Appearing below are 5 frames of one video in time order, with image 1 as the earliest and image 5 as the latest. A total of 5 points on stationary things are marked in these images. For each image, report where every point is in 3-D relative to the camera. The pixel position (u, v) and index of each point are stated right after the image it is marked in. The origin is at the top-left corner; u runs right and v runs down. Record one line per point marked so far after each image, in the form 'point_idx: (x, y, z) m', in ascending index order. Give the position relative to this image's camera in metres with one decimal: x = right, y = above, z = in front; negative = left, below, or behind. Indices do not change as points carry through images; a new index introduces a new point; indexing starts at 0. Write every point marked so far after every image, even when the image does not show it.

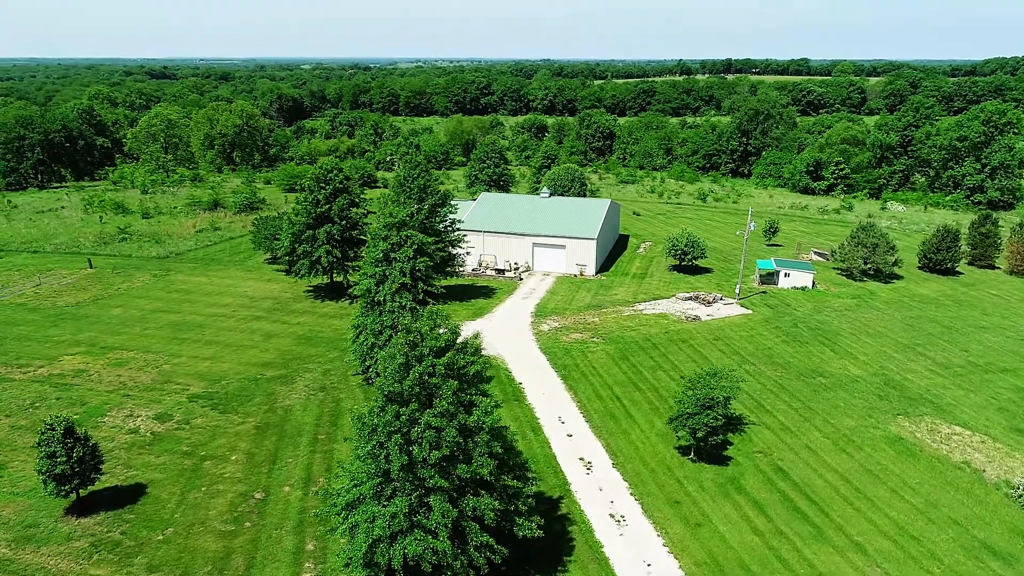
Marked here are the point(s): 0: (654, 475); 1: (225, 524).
0: (+4.4, -5.8, +19.2) m
1: (-7.4, -6.1, +16.0) m
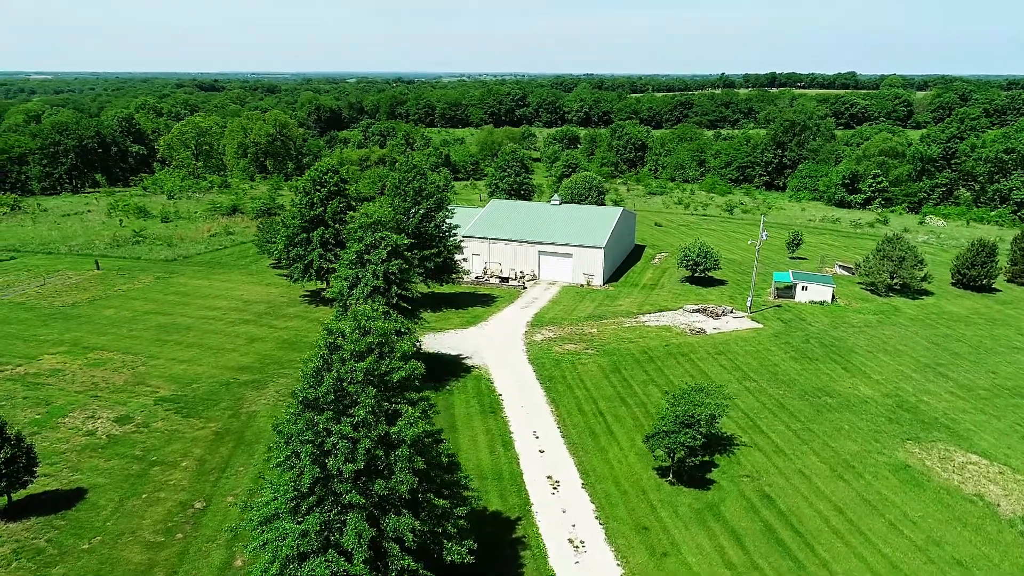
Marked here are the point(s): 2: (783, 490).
0: (+3.2, -6.0, +17.8) m
1: (-8.7, -6.1, +15.2) m
2: (+8.1, -6.1, +18.7) m
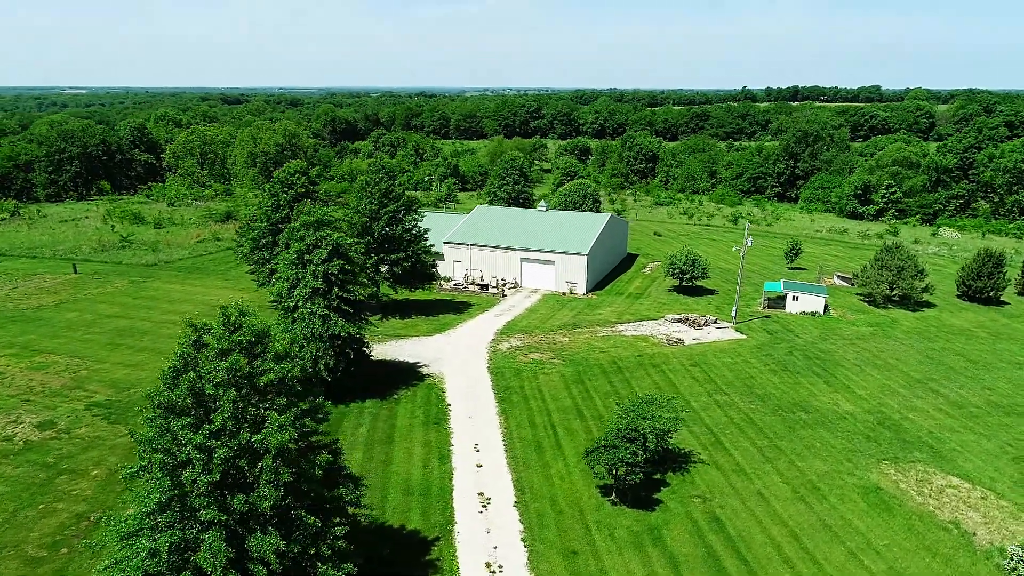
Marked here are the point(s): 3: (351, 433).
0: (+1.2, -6.1, +16.4) m
1: (-10.8, -6.0, +14.2) m
2: (+6.2, -6.2, +17.1) m
3: (-5.2, -4.7, +19.9) m
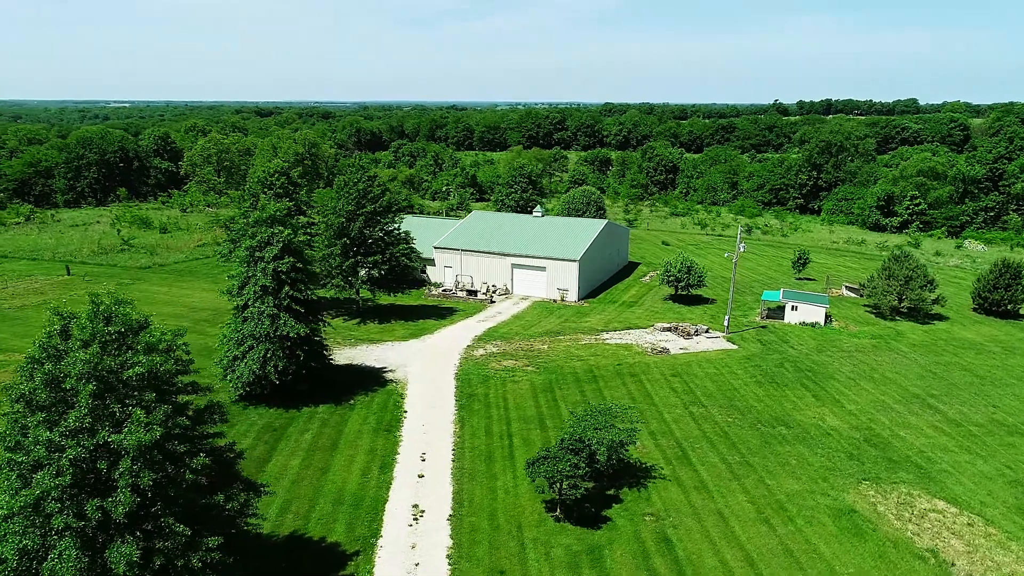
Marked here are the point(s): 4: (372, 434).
0: (-0.5, -6.1, +15.2) m
1: (-12.6, -5.8, +13.5) m
2: (+4.5, -6.3, +15.8) m
3: (-6.7, -4.6, +19.0) m
4: (-4.5, -4.6, +19.8) m
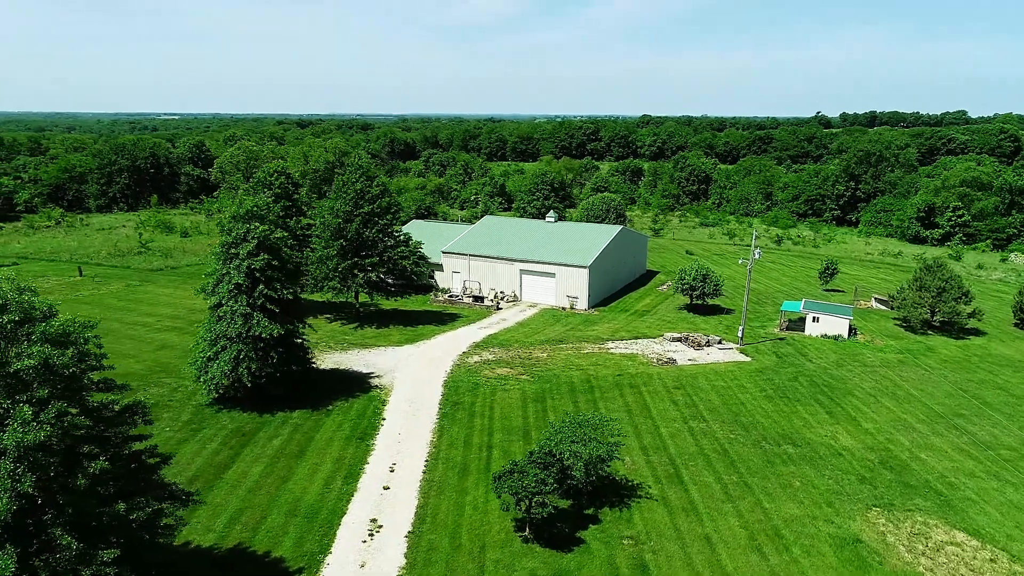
0: (-1.3, -6.0, +14.0) m
1: (-13.5, -5.5, +13.0) m
2: (+3.6, -6.3, +14.3) m
3: (-7.4, -4.6, +18.2) m
4: (-5.1, -4.6, +18.8) m
